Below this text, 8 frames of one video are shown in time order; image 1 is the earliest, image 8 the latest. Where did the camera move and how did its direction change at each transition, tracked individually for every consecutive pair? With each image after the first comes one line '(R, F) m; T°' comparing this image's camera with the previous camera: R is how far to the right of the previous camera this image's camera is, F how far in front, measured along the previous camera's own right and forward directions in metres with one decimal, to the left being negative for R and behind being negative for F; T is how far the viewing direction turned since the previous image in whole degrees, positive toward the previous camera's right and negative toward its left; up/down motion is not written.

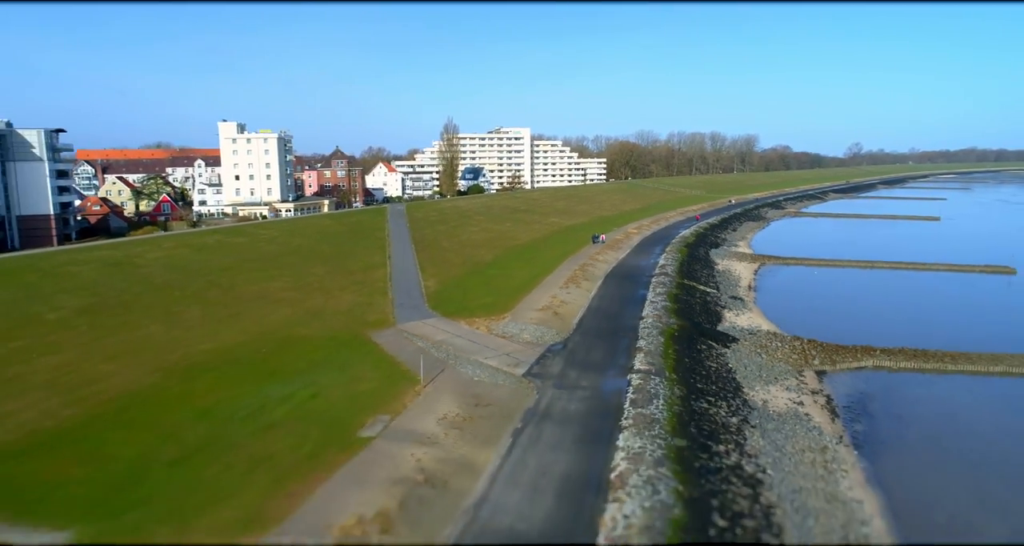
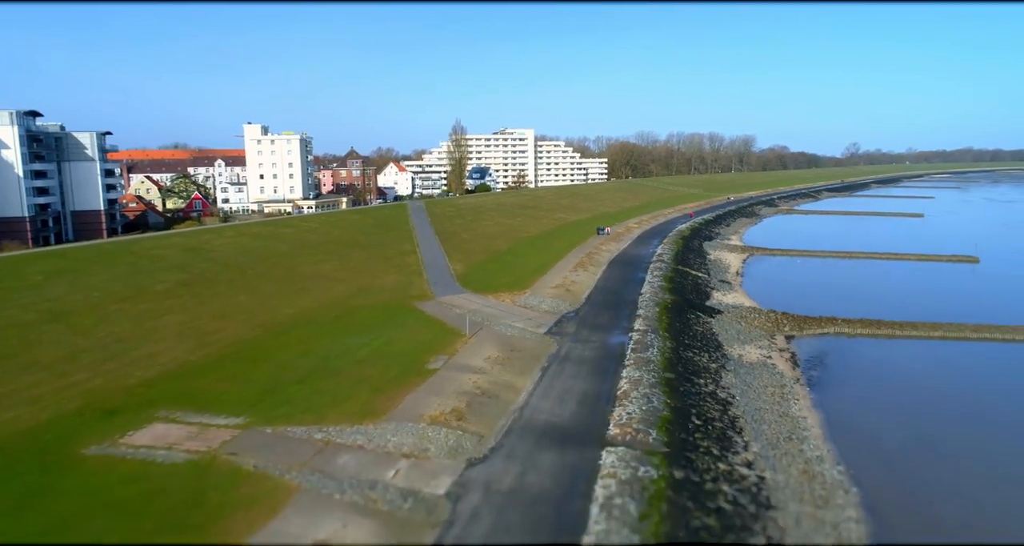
(-0.7, -4.1) m; 0°
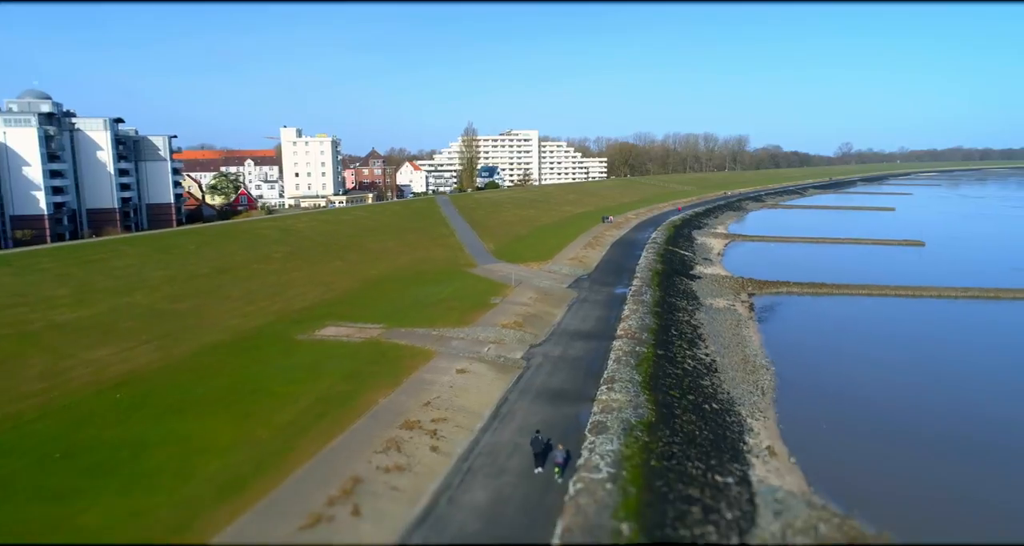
(-1.3, -7.4) m; 0°
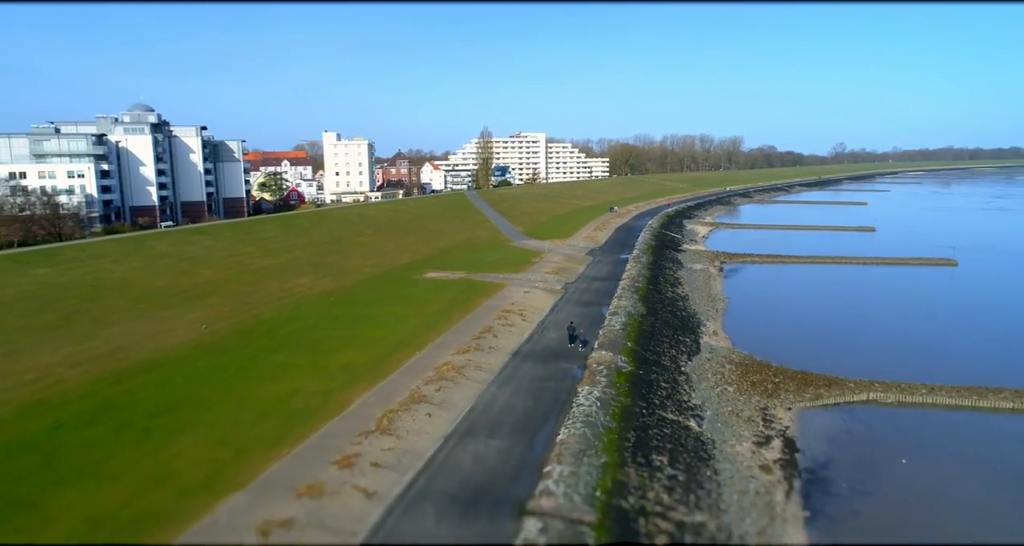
(-1.7, -10.0) m; 0°
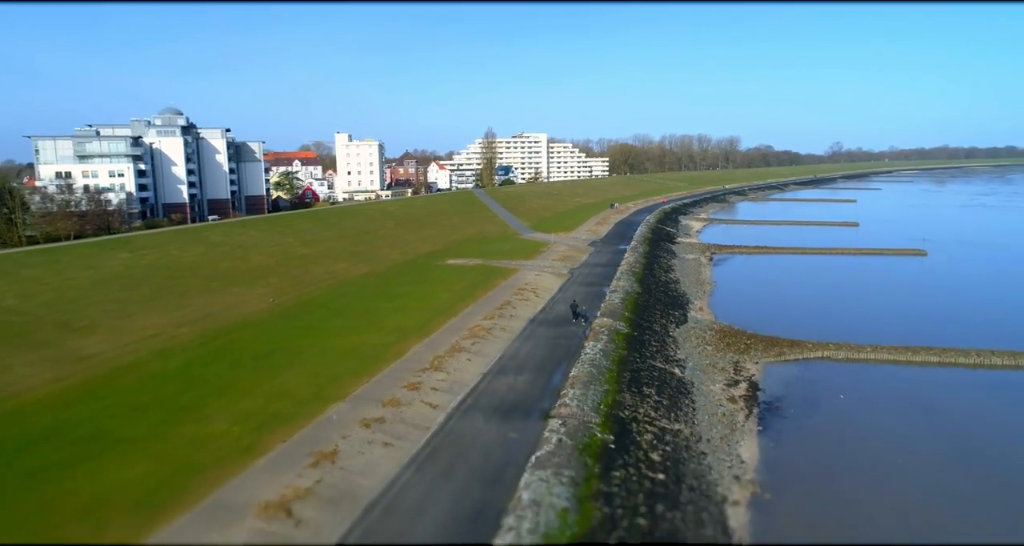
(-0.6, -3.8) m; 0°
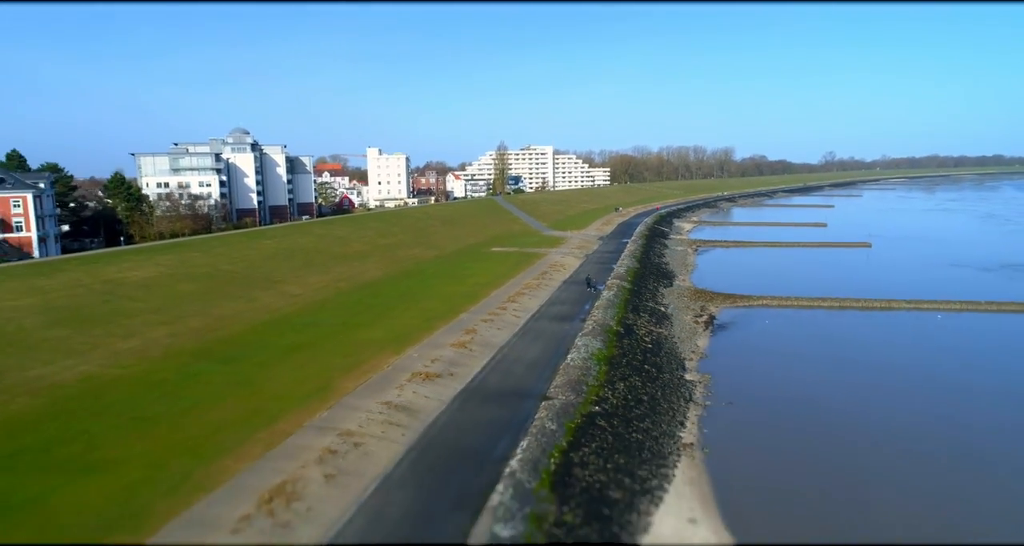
(-1.8, -10.2) m; 0°
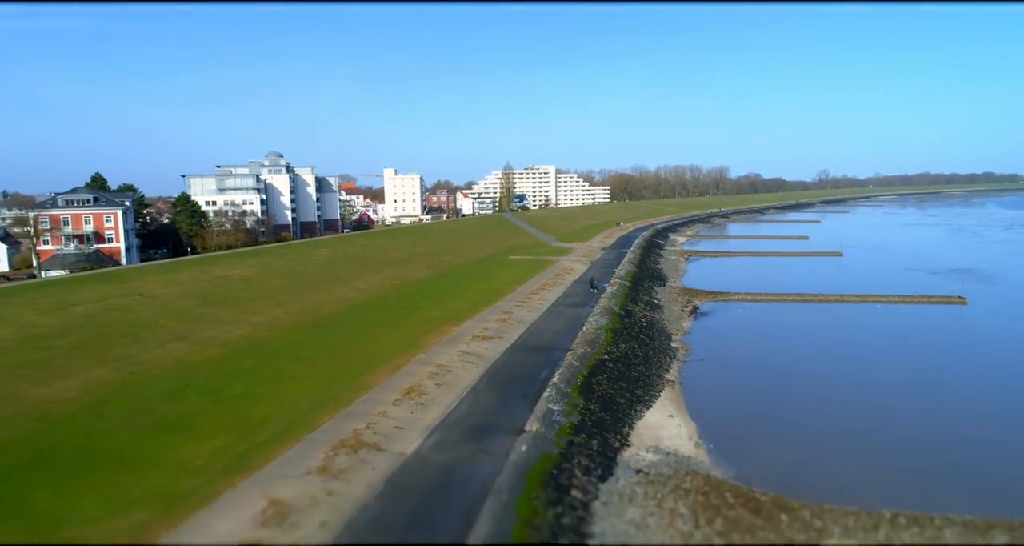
(-1.1, -6.7) m; 0°
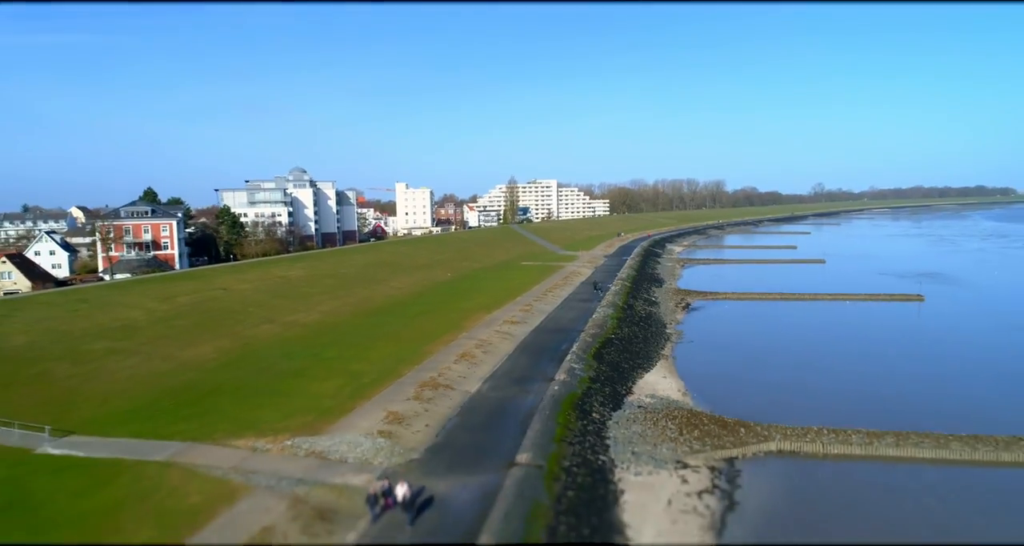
(-1.0, -5.3) m; 0°
